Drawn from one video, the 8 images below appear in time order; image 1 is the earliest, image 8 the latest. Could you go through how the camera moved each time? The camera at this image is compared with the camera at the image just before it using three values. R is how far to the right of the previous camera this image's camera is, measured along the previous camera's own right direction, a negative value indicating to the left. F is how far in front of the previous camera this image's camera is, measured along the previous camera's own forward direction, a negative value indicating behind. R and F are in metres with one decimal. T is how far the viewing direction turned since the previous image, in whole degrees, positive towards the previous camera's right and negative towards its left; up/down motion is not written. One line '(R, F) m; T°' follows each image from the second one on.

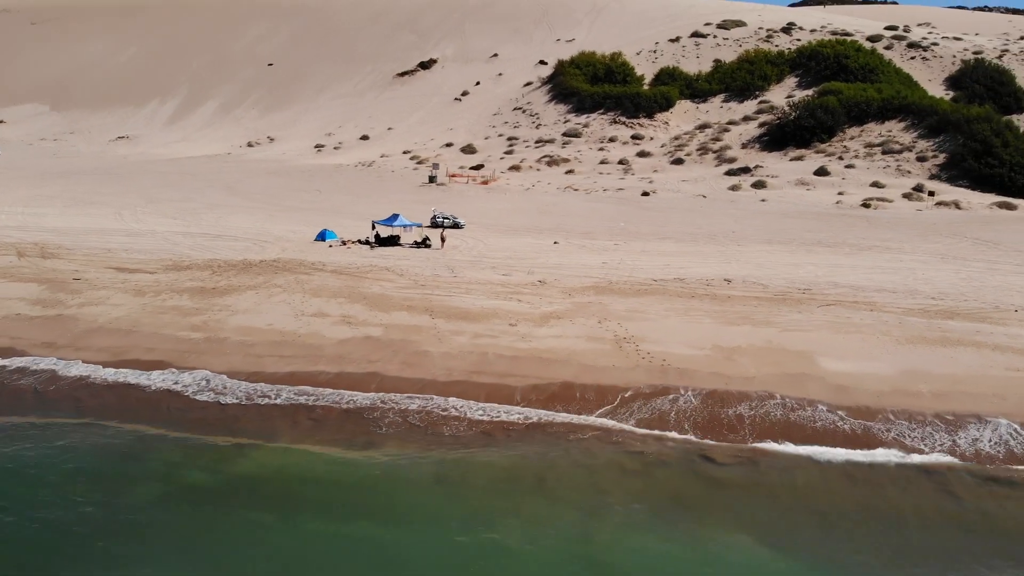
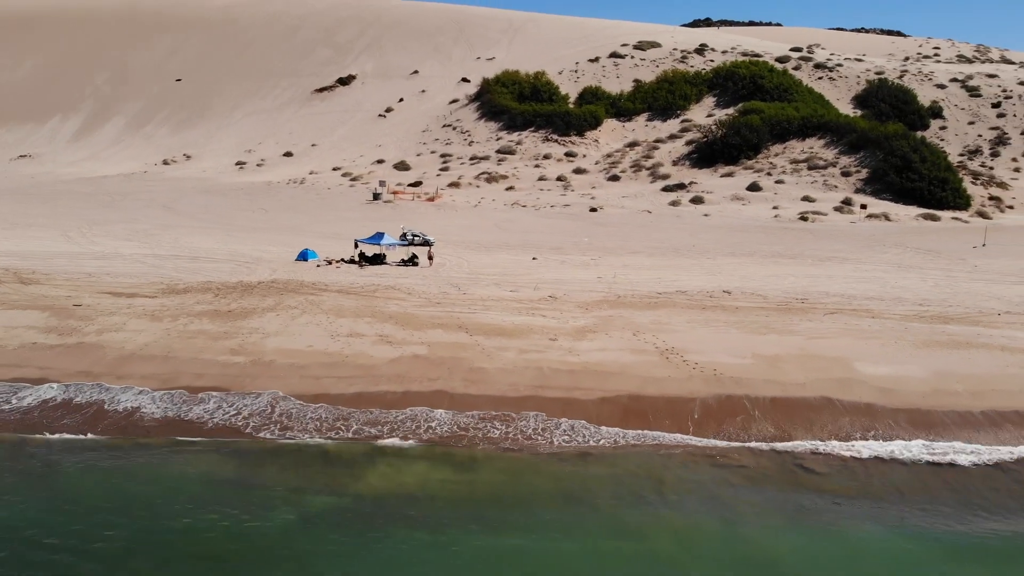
(-1.8, -0.1) m; +7°
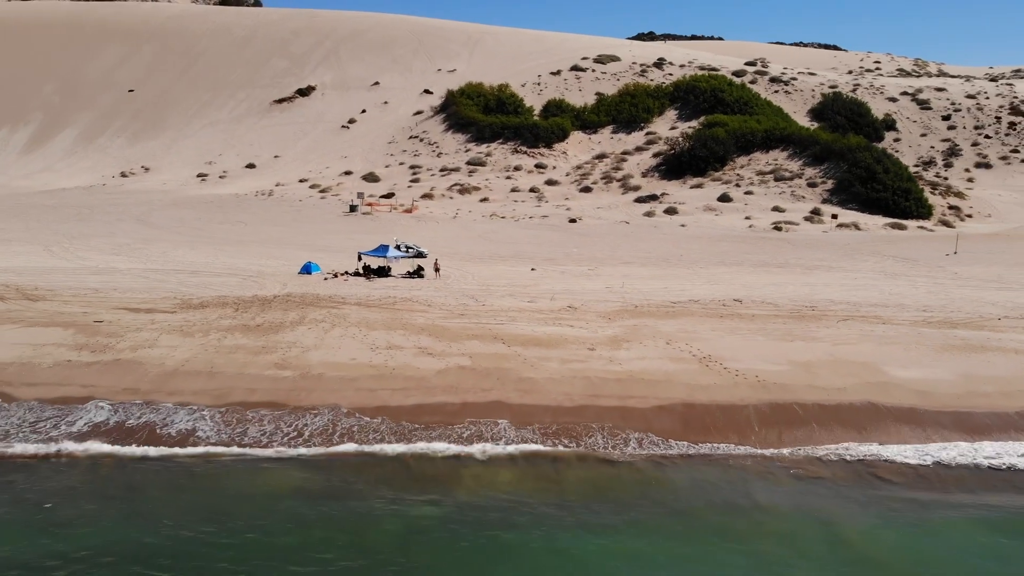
(-1.2, -0.1) m; +4°
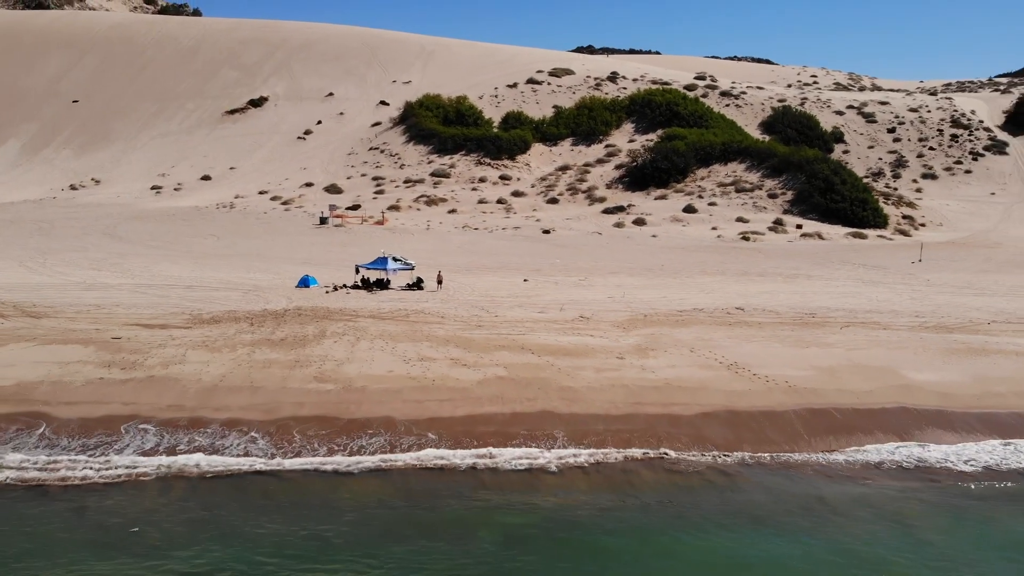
(-1.2, -0.1) m; +4°
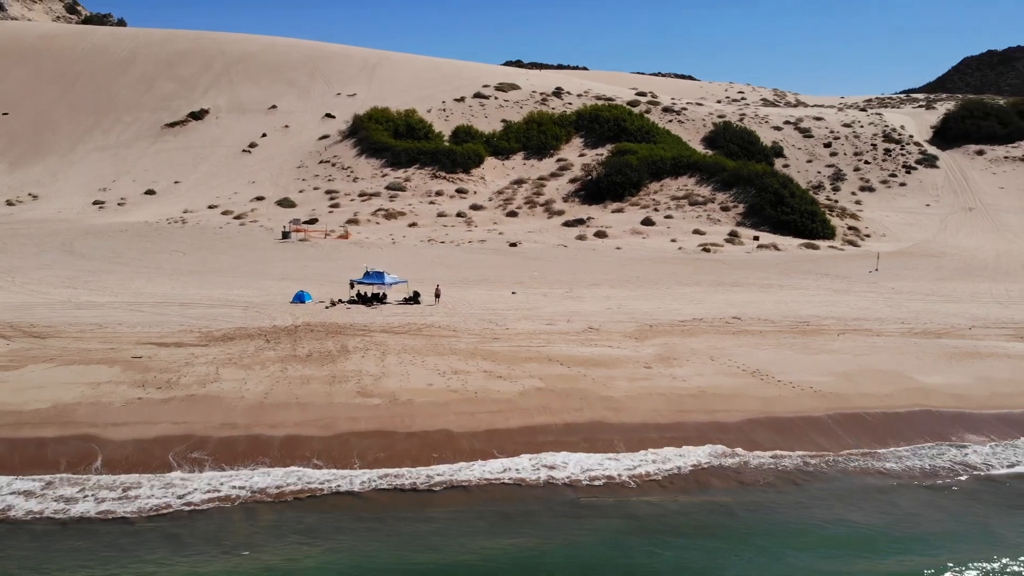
(-1.4, -0.1) m; +5°
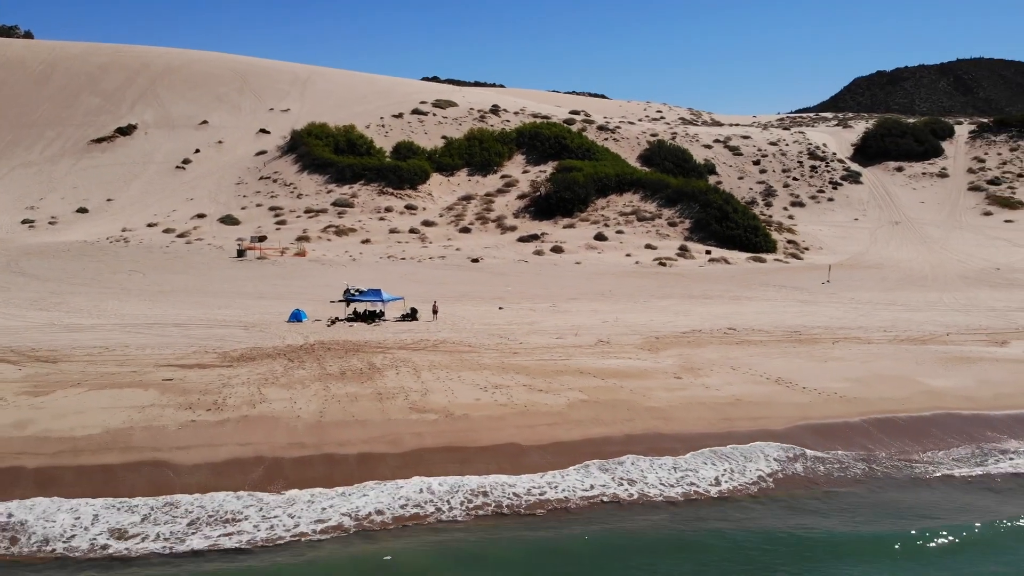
(-1.6, -0.1) m; +6°
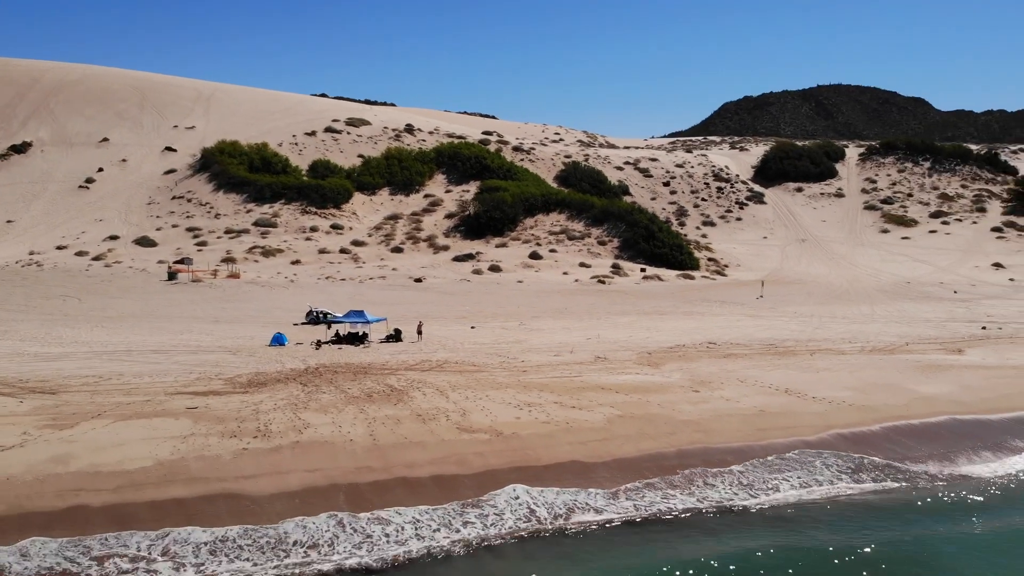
(-1.9, +0.1) m; +8°
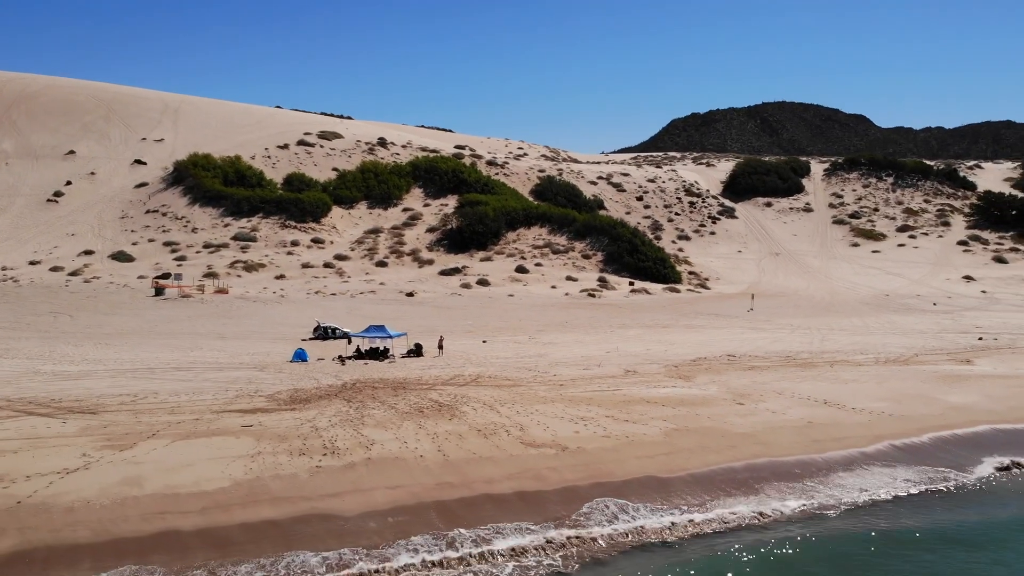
(-1.3, +0.1) m; +4°
